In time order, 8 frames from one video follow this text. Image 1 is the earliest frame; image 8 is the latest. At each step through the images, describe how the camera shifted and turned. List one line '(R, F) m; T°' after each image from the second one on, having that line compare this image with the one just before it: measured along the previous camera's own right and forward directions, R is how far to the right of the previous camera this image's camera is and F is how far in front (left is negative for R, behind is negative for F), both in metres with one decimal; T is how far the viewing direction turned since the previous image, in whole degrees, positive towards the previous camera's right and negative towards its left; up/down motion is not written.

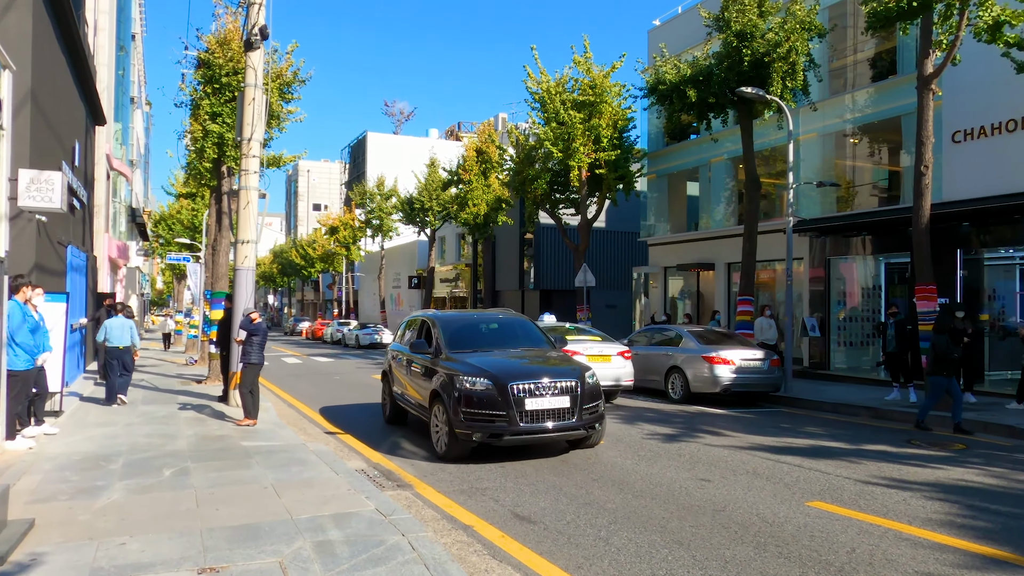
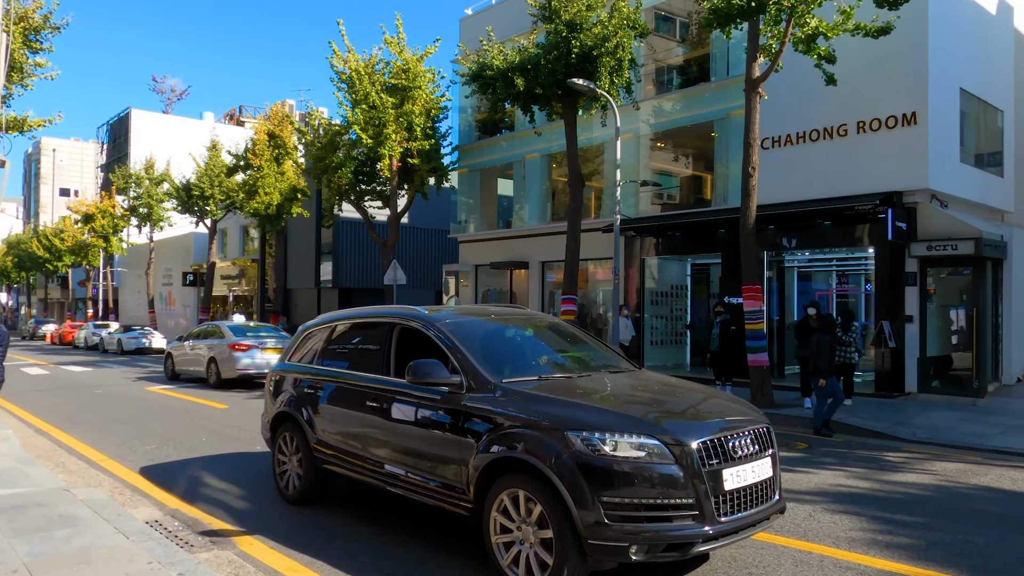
(-0.6, +1.4) m; +16°
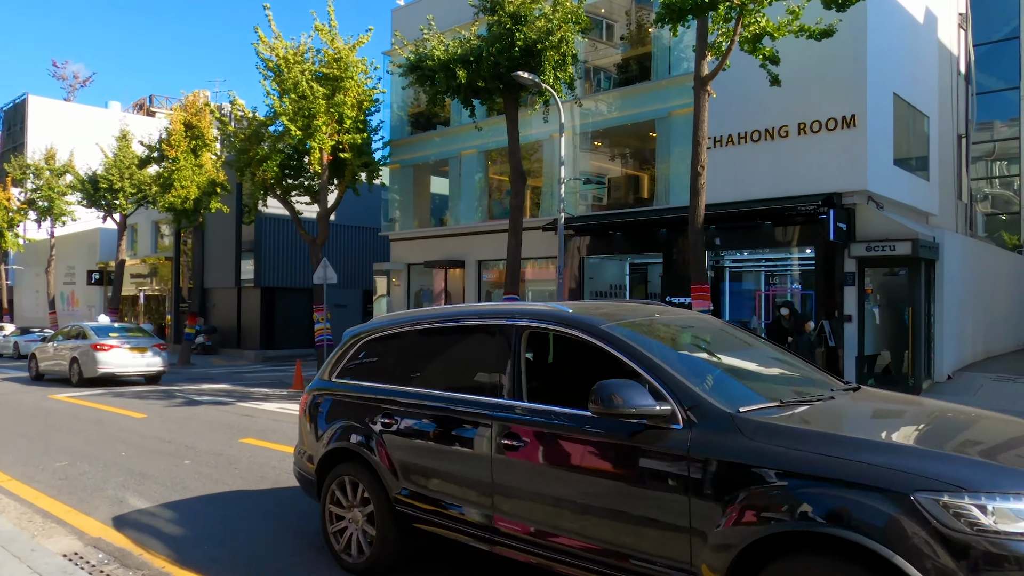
(-0.4, +0.5) m; +6°
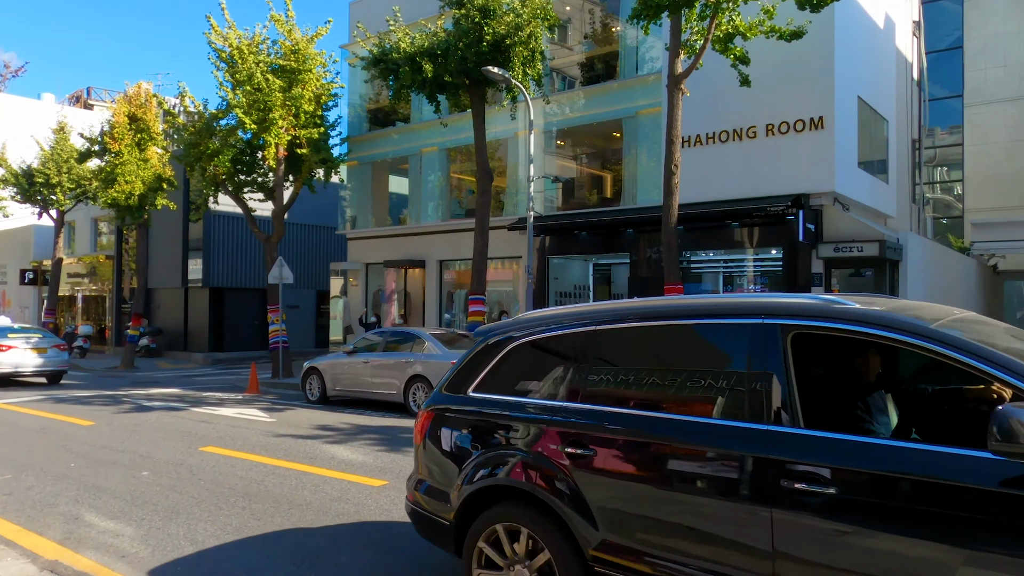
(-0.4, +0.3) m; +4°
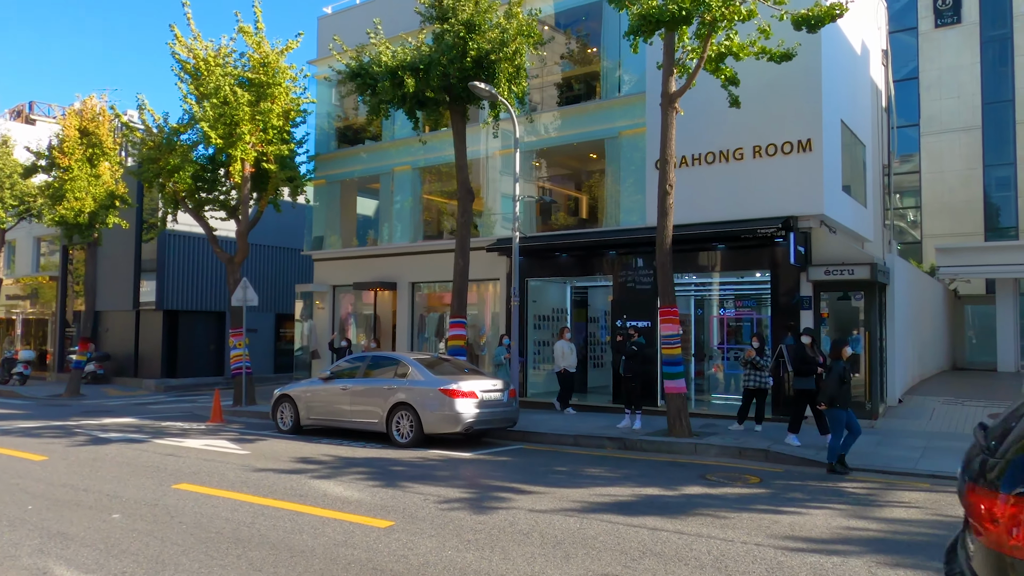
(-0.6, +0.5) m; +4°
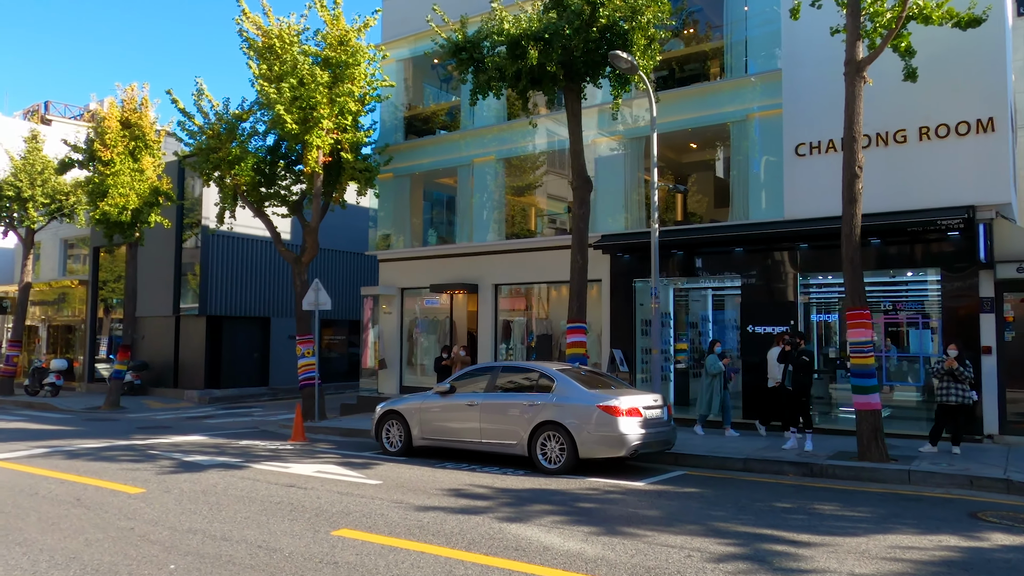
(-2.3, +1.7) m; 0°
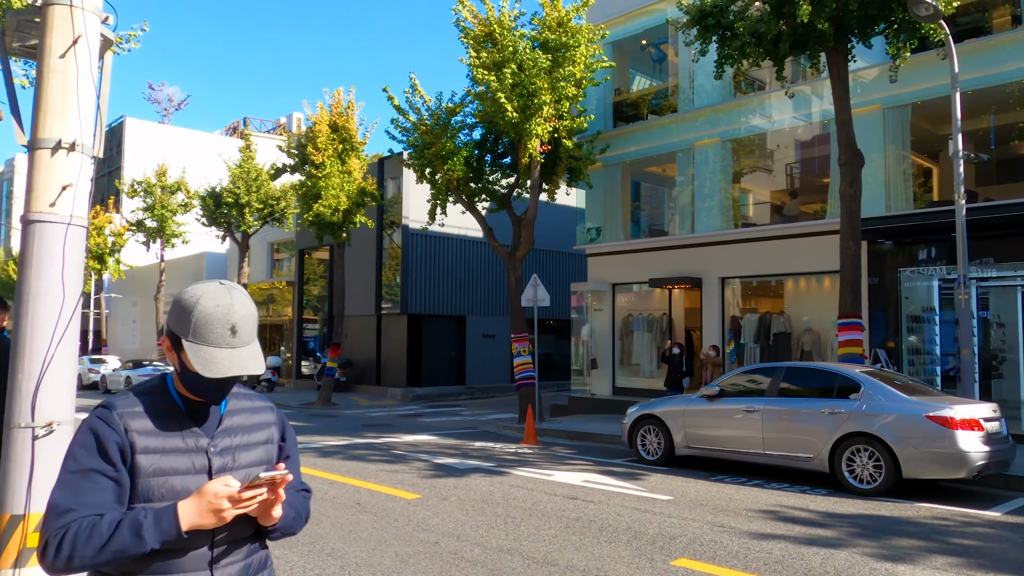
(-1.7, +0.9) m; -11°
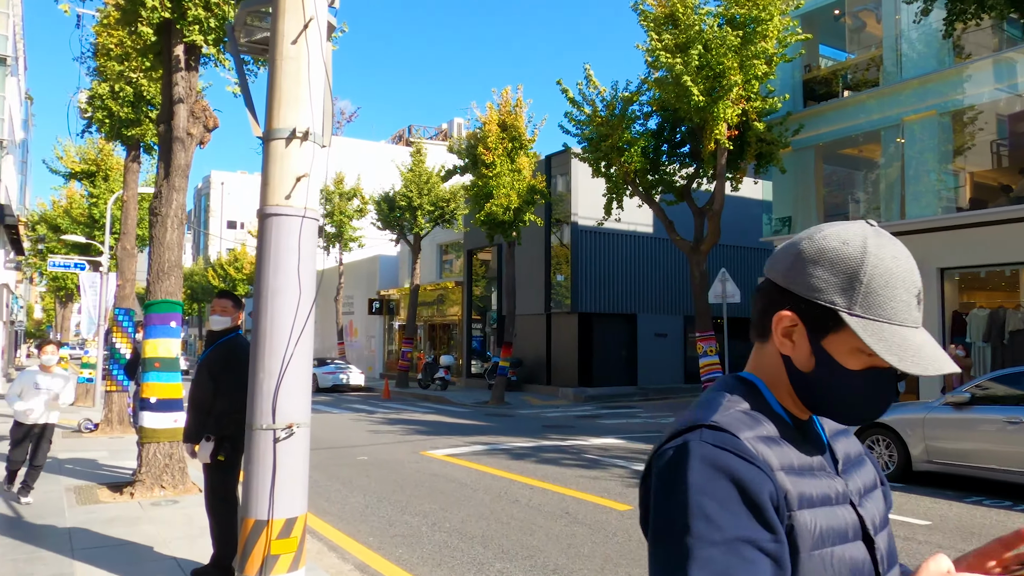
(-0.6, +0.5) m; -12°
